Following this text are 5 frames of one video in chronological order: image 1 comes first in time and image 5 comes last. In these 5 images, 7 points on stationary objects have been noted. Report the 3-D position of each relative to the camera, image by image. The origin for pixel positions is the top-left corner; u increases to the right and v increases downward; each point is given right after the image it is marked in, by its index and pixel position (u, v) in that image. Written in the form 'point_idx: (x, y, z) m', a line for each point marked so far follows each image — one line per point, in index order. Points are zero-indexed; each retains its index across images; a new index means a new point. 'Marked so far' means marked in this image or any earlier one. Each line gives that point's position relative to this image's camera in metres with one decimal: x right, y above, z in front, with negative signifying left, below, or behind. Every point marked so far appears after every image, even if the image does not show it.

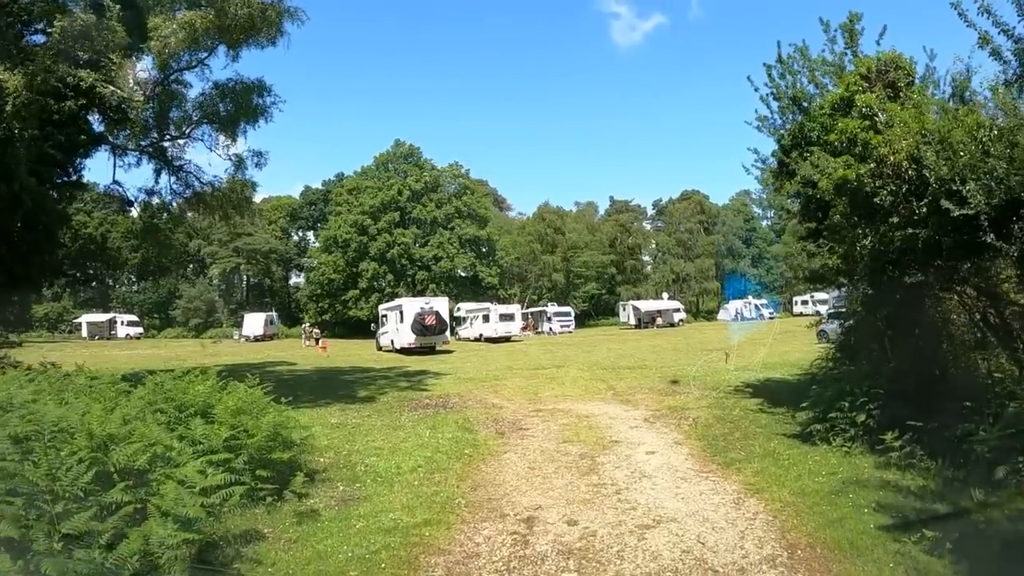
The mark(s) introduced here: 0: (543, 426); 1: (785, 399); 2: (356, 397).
0: (+0.5, -2.2, +11.7) m
1: (+5.1, -2.1, +14.2) m
2: (-3.6, -2.6, +17.7) m
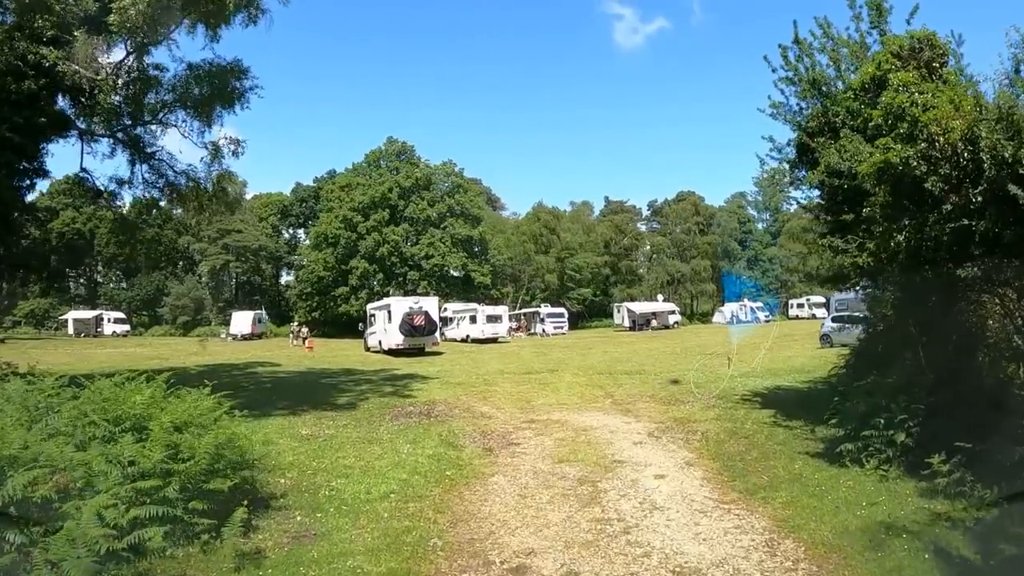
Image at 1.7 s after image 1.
0: (+0.3, -2.1, +10.4) m
1: (+5.0, -2.1, +13.0) m
2: (-3.8, -2.6, +16.4) m
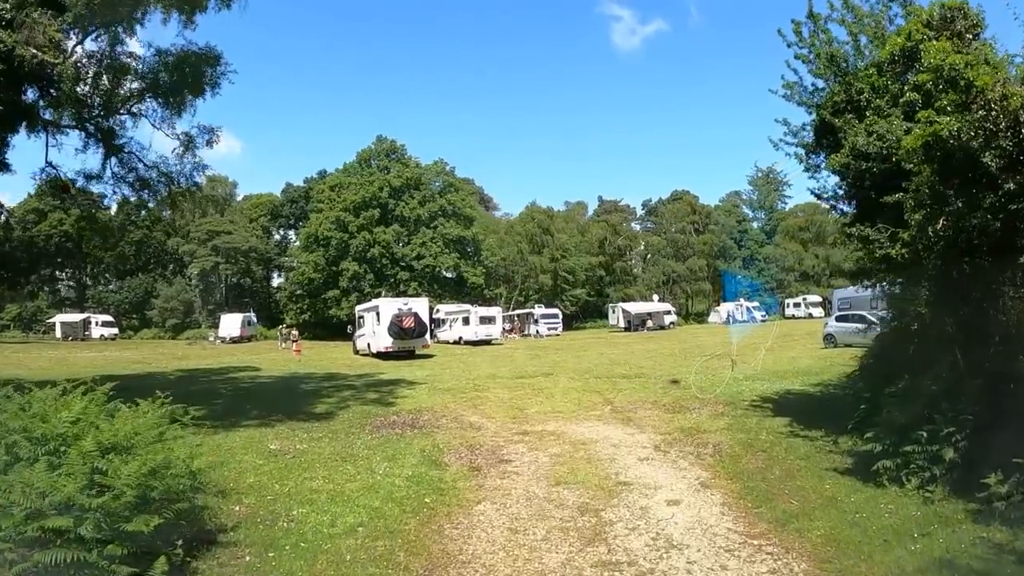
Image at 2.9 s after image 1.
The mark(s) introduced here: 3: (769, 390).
0: (+0.2, -2.1, +9.3) m
1: (+4.8, -2.1, +11.9) m
2: (-4.0, -2.6, +15.2) m
3: (+5.6, -2.2, +16.4) m
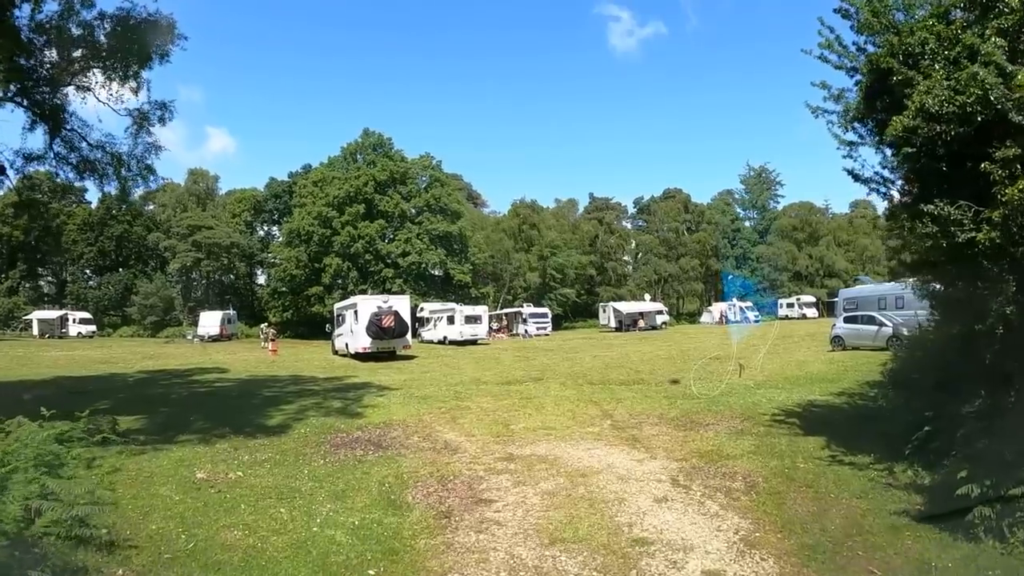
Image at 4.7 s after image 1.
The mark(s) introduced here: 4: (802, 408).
0: (0.0, -2.0, +7.2) m
1: (+4.6, -2.0, +9.9) m
2: (-4.3, -2.4, +13.1) m
3: (+5.3, -2.2, +14.5) m
4: (+5.1, -2.1, +13.4) m
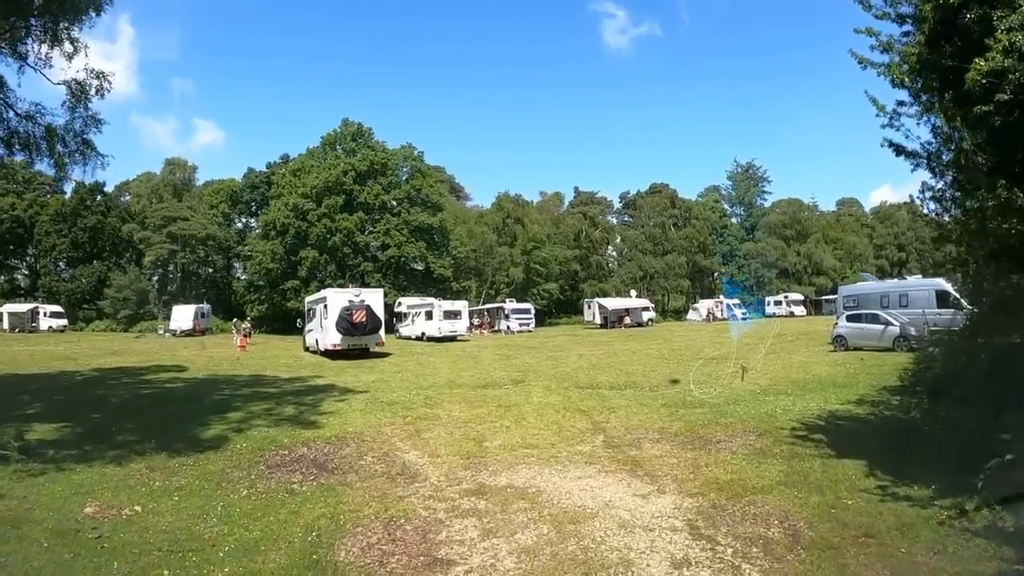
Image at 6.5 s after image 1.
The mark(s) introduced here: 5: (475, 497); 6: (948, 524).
0: (-0.2, -1.9, +5.3) m
1: (+4.3, -1.9, +8.1) m
2: (-4.7, -2.3, +11.1) m
3: (+4.9, -2.1, +12.7) m
4: (+4.8, -2.0, +11.6) m
5: (-0.4, -1.9, +7.0) m
6: (+3.7, -2.0, +6.4) m
